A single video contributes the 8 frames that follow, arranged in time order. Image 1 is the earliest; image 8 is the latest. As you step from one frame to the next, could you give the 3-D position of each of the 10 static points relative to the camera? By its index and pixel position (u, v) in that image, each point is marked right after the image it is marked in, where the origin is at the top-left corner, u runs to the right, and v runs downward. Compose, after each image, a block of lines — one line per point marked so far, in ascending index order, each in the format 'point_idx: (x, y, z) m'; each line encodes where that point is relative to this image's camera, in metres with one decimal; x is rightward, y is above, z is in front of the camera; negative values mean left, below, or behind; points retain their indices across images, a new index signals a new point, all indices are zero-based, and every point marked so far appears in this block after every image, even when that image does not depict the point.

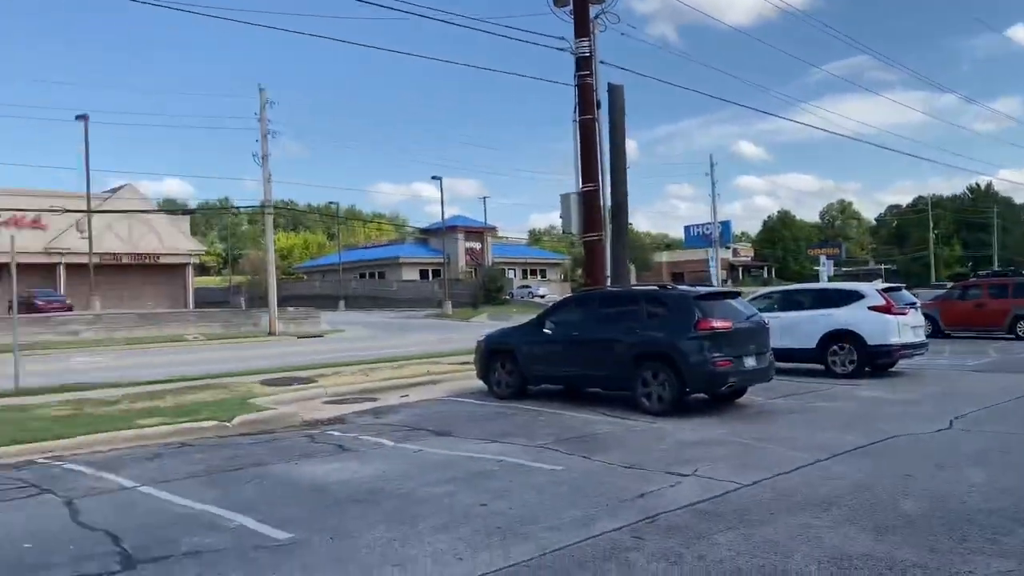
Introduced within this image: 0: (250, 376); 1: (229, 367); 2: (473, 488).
0: (-4.2, -1.8, +15.0) m
1: (-6.1, -2.0, +20.0) m
2: (-0.3, -1.7, +7.2) m
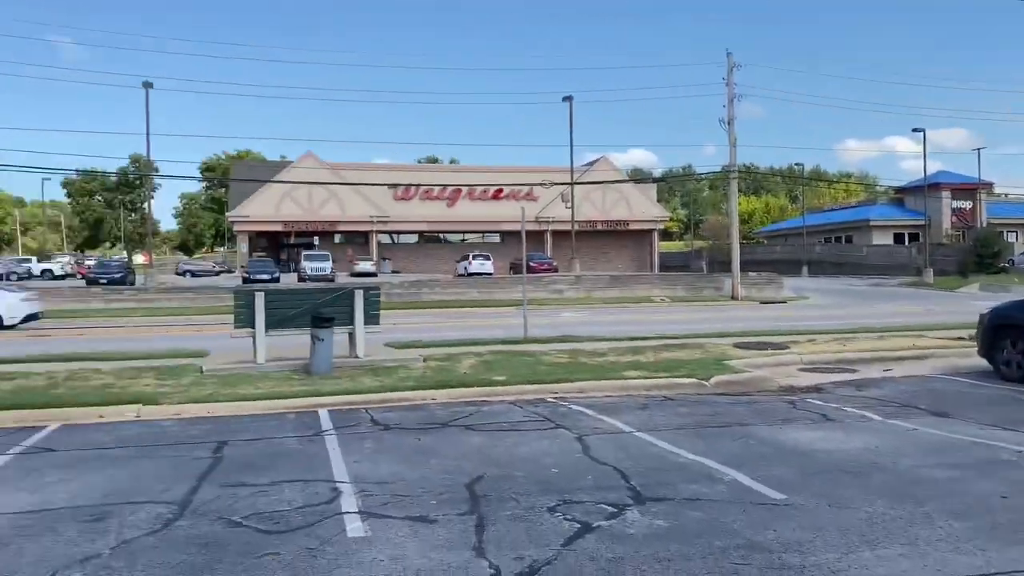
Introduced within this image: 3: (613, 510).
0: (-1.6, -1.3, +15.4) m
1: (-2.7, -1.4, +20.6) m
2: (+1.1, -1.5, +7.2) m
3: (+0.7, -1.5, +5.7) m
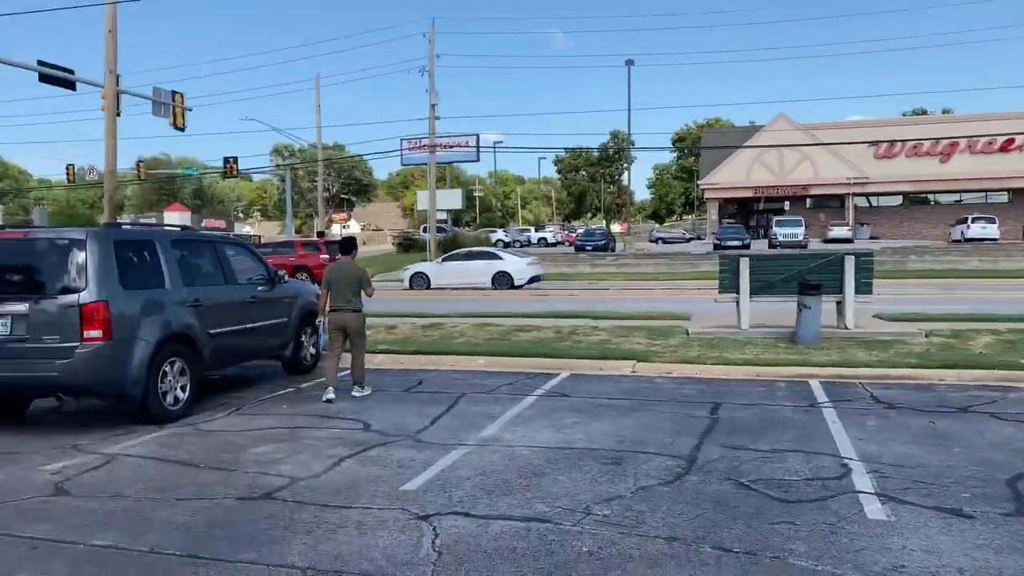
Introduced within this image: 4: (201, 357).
0: (+1.9, -0.6, +14.8) m
1: (+1.7, -0.5, +20.1) m
2: (+3.2, -1.2, +6.2) m
3: (+2.5, -1.3, +4.8) m
4: (-3.4, -0.8, +9.1) m
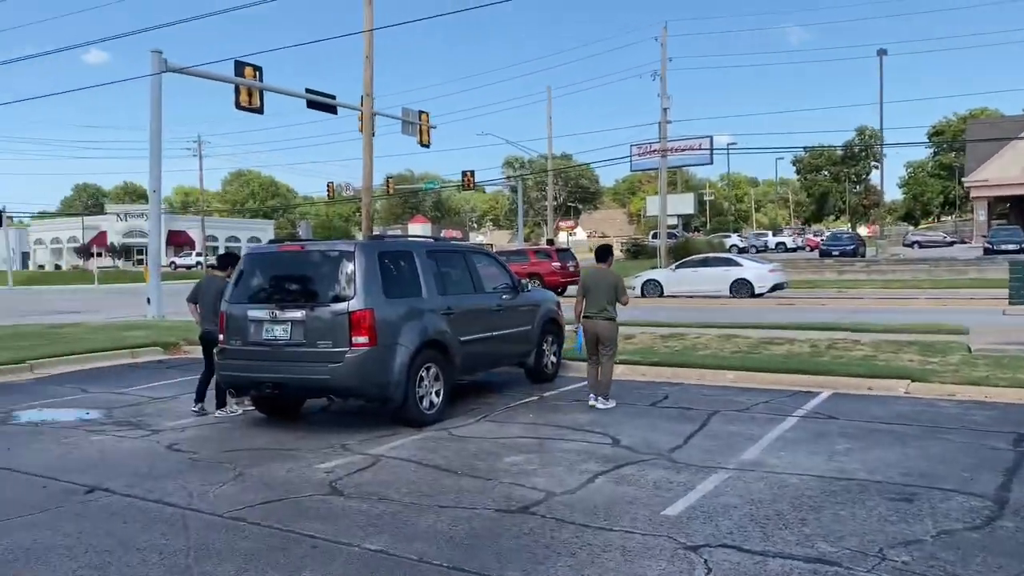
0: (+6.0, -0.8, +13.4) m
1: (+7.2, -0.7, +18.6) m
2: (+4.9, -1.3, +4.8) m
3: (+3.9, -1.4, +3.6) m
4: (-0.7, -0.9, +9.3) m
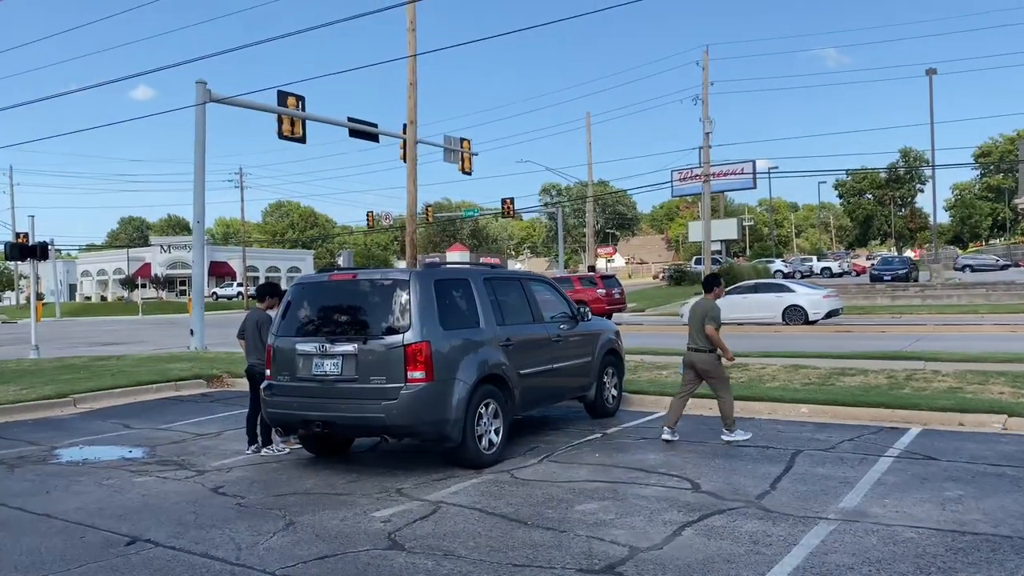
0: (+6.8, -1.2, +12.6) m
1: (+8.3, -1.3, +17.7) m
2: (+5.4, -1.4, +4.0) m
3: (+4.3, -1.5, +2.8) m
4: (0.0, -1.2, +8.7) m
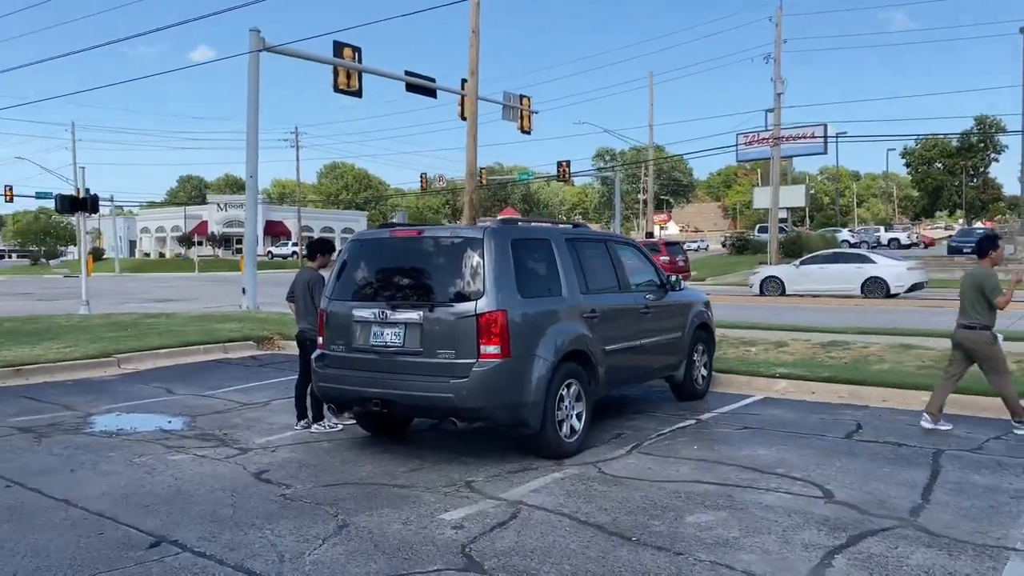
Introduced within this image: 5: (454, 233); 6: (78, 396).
0: (+7.8, -0.8, +11.0) m
1: (+9.6, -0.7, +16.0) m
2: (+5.9, -1.4, +2.5) m
3: (+4.7, -1.5, +1.4) m
4: (+0.8, -0.8, +7.6) m
5: (-0.5, +0.5, +6.9) m
6: (-5.6, -1.4, +10.7) m
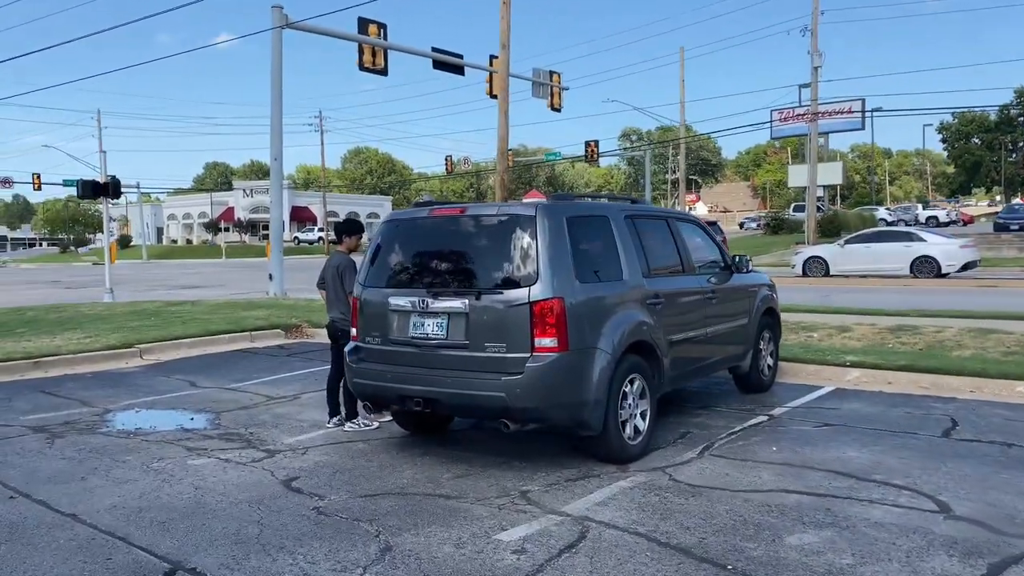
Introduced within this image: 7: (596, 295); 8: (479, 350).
0: (+8.3, -0.6, +10.0) m
1: (+10.2, -0.3, +14.9) m
2: (+6.2, -1.3, +1.6) m
3: (+4.9, -1.4, +0.5) m
4: (+1.2, -0.7, +6.8) m
5: (-0.1, +0.6, +6.1) m
6: (-5.1, -1.2, +10.1) m
7: (+0.6, 0.0, +6.1) m
8: (-0.2, -0.4, +5.8) m
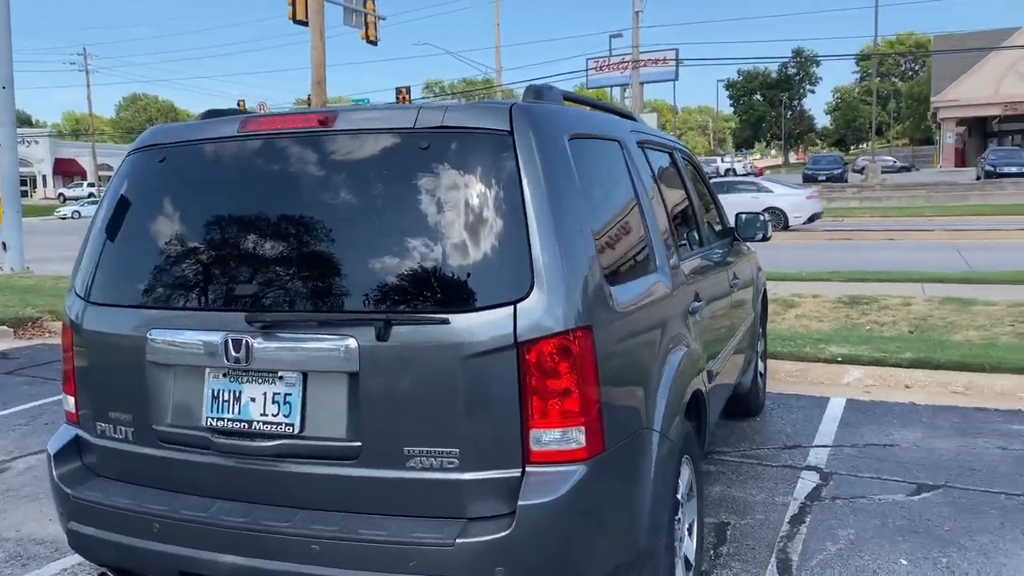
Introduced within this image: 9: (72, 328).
0: (+7.0, -0.1, +8.4) m
1: (+7.7, +0.4, +13.6) m
2: (+6.9, -1.4, -0.2) m
3: (+5.9, -1.6, -1.5) m
4: (+0.8, -0.7, +3.7) m
5: (-0.3, +0.5, +2.6) m
6: (-6.0, -1.3, +5.5) m
7: (+0.4, -0.1, +2.8) m
8: (-0.4, -0.5, +2.4) m
9: (-1.5, -0.1, +2.9) m
